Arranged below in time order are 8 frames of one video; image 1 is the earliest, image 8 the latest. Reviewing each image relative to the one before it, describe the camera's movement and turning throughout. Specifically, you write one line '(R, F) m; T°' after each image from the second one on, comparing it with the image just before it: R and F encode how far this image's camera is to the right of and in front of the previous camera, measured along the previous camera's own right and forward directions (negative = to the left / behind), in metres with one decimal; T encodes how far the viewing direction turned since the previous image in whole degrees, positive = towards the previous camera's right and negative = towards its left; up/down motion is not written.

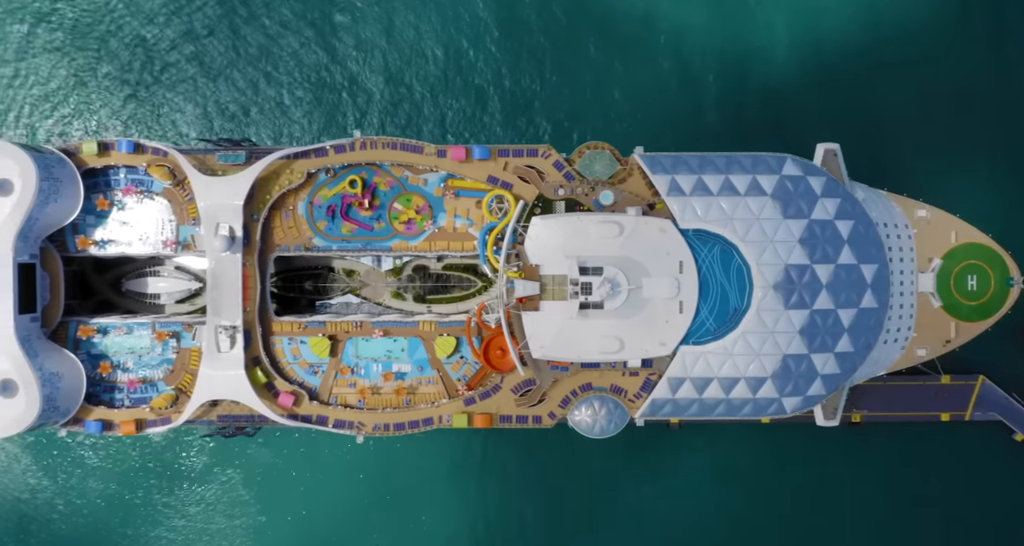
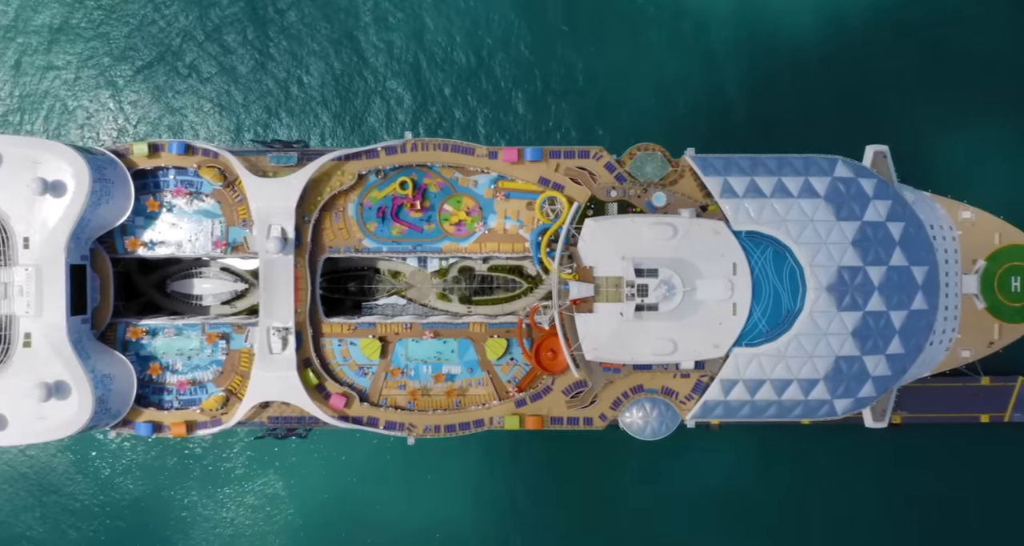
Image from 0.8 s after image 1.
(-1.6, 0.0) m; 0°
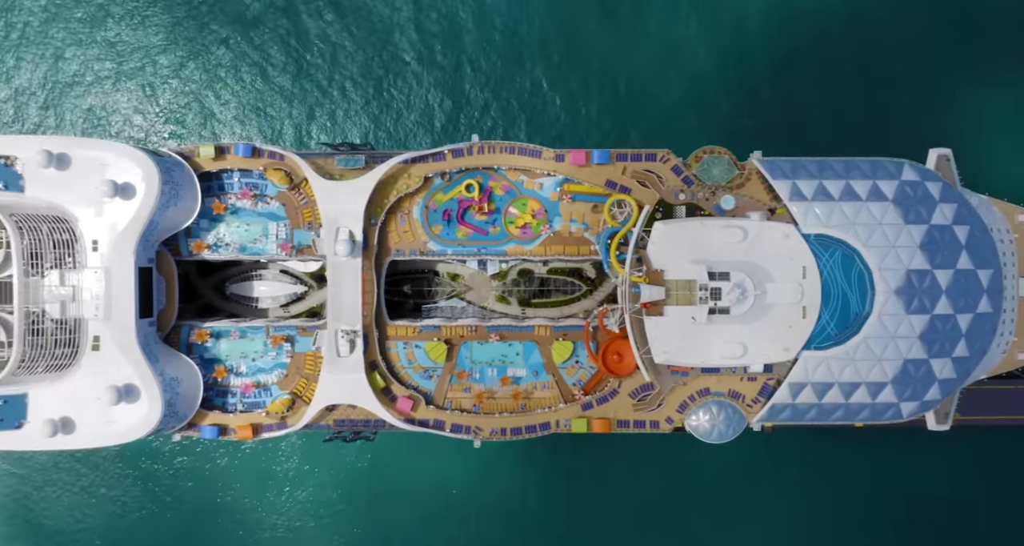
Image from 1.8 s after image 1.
(-2.1, 0.0) m; 0°
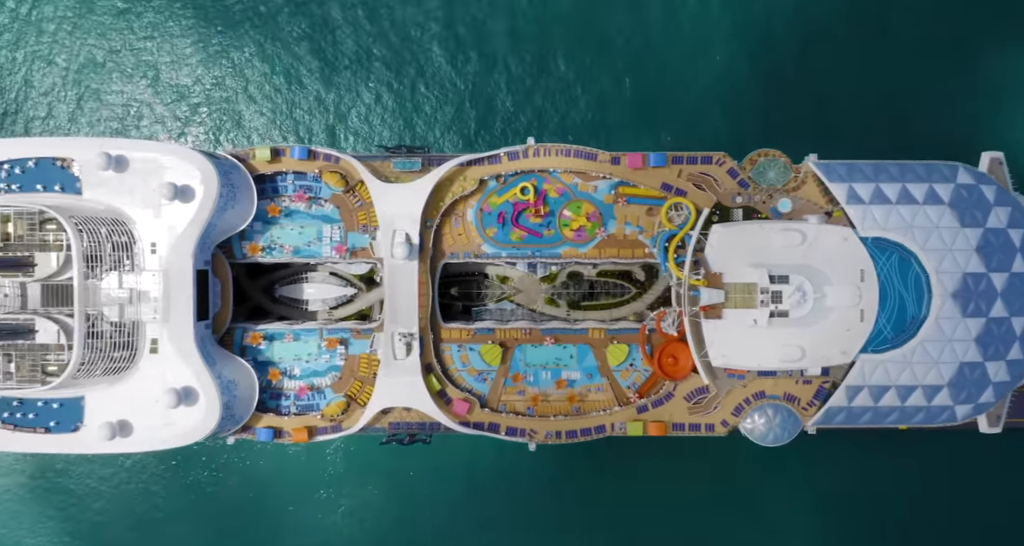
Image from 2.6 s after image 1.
(-1.7, 0.0) m; 0°
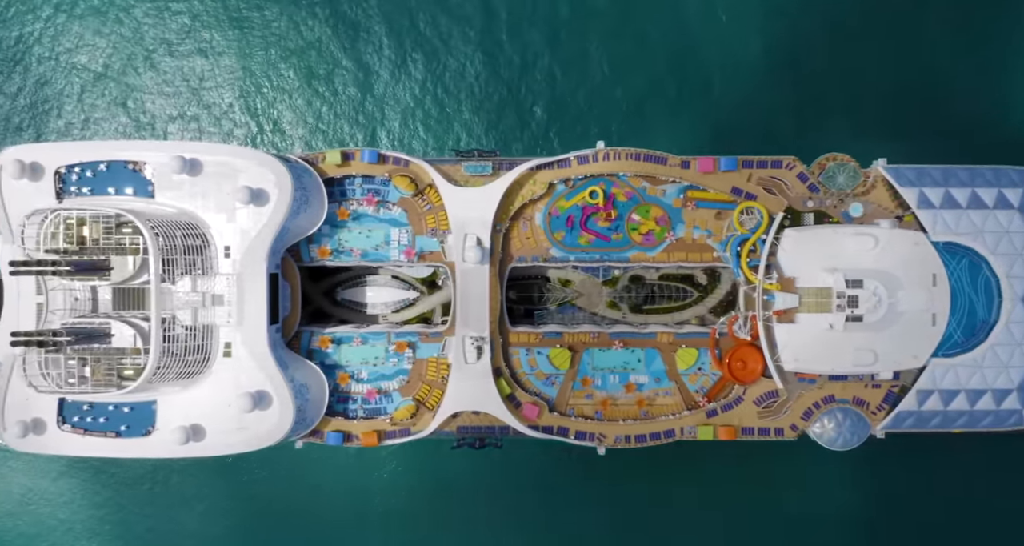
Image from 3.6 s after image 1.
(-2.2, 0.0) m; 0°
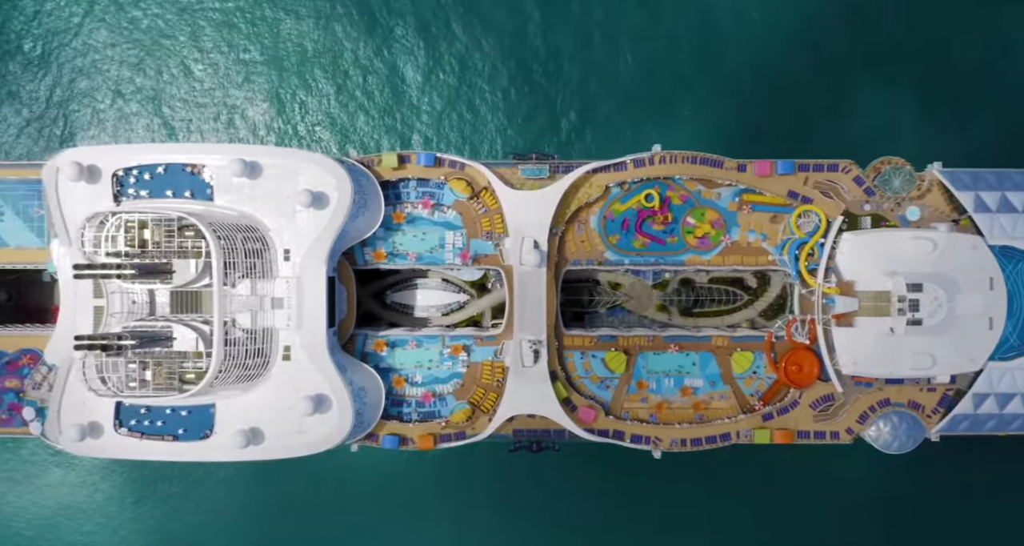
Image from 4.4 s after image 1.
(-1.8, 0.0) m; 0°
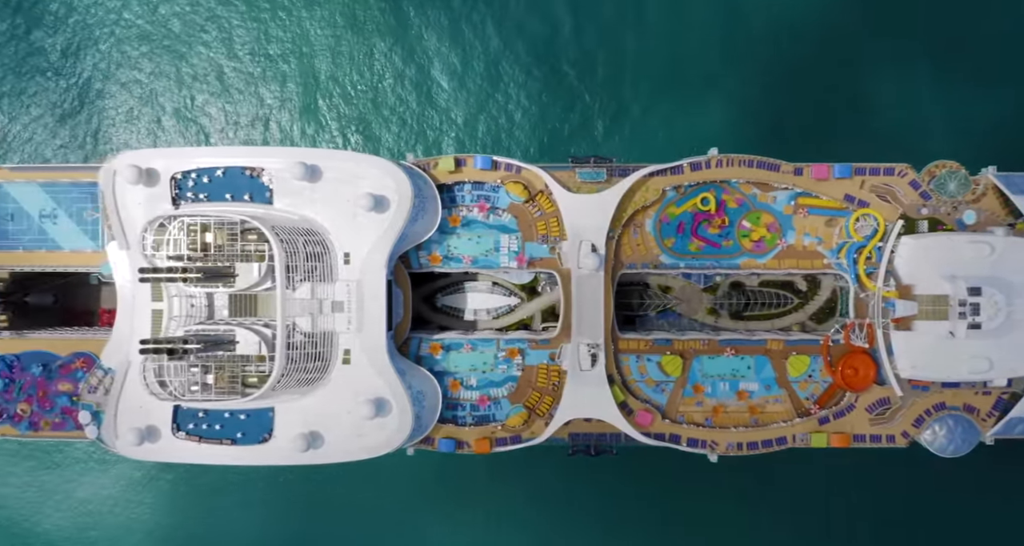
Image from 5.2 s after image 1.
(-1.8, 0.0) m; 0°
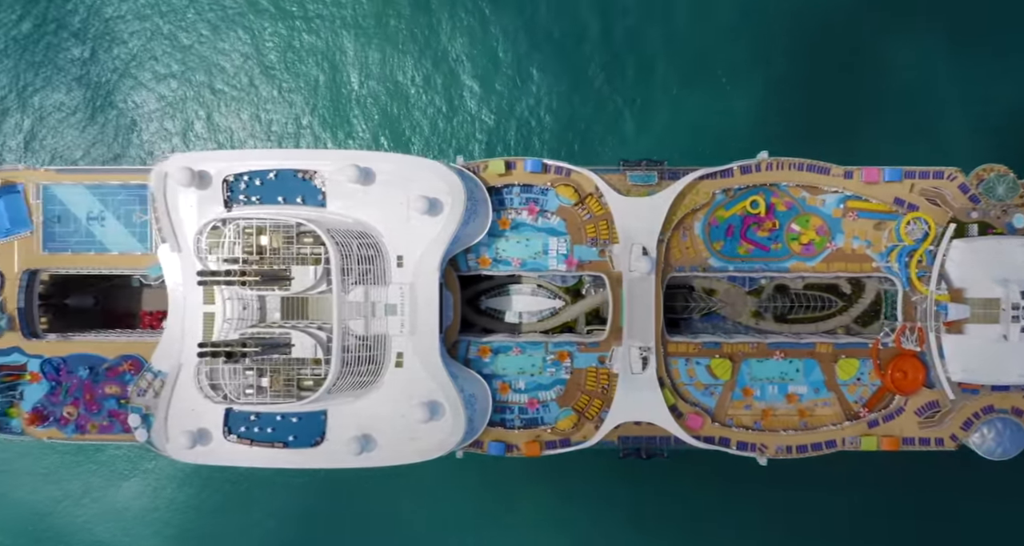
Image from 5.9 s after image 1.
(-1.6, 0.0) m; 0°
